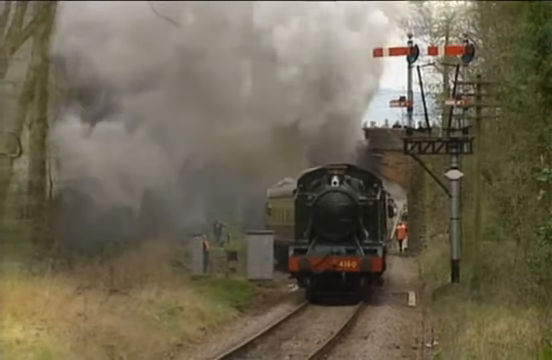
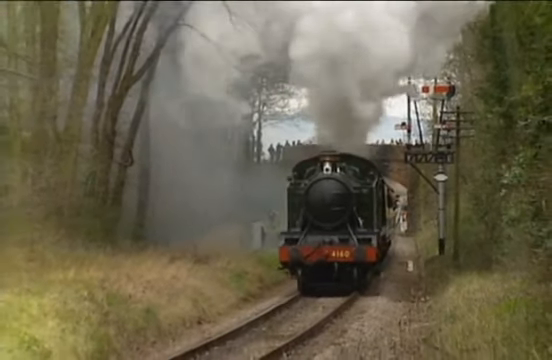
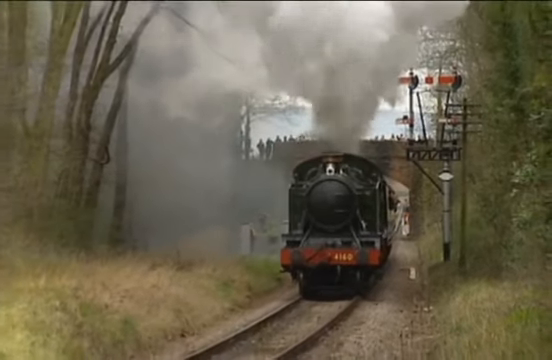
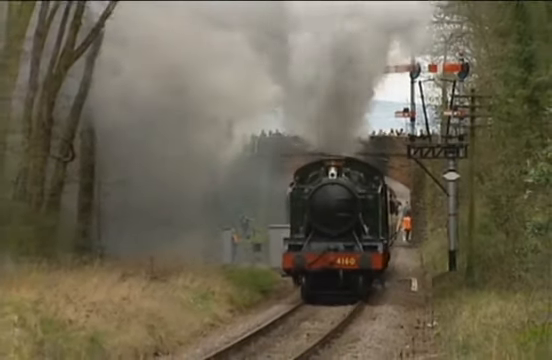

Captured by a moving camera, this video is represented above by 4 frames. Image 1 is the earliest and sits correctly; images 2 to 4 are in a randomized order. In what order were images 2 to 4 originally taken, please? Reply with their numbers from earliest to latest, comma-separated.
4, 3, 2
